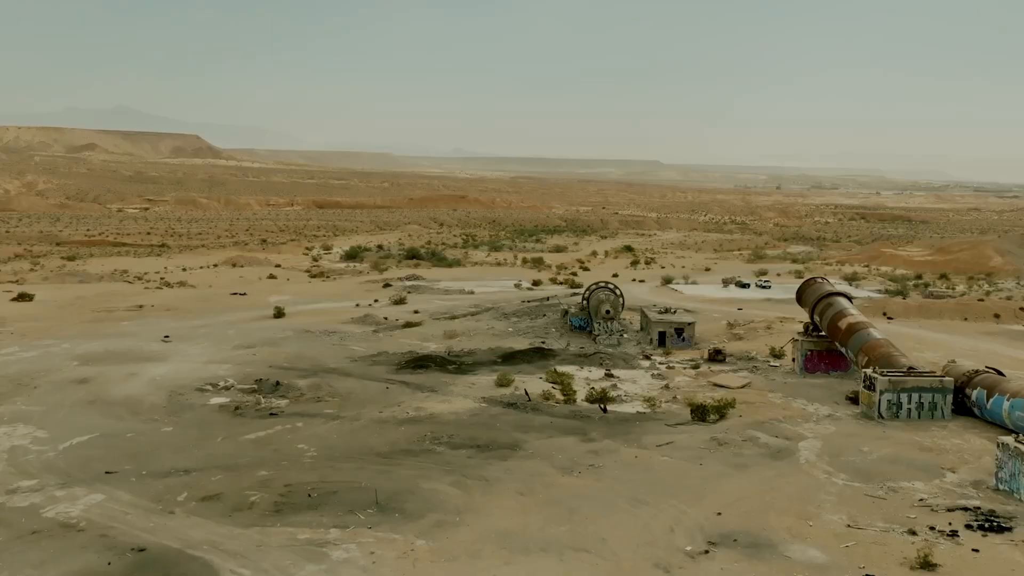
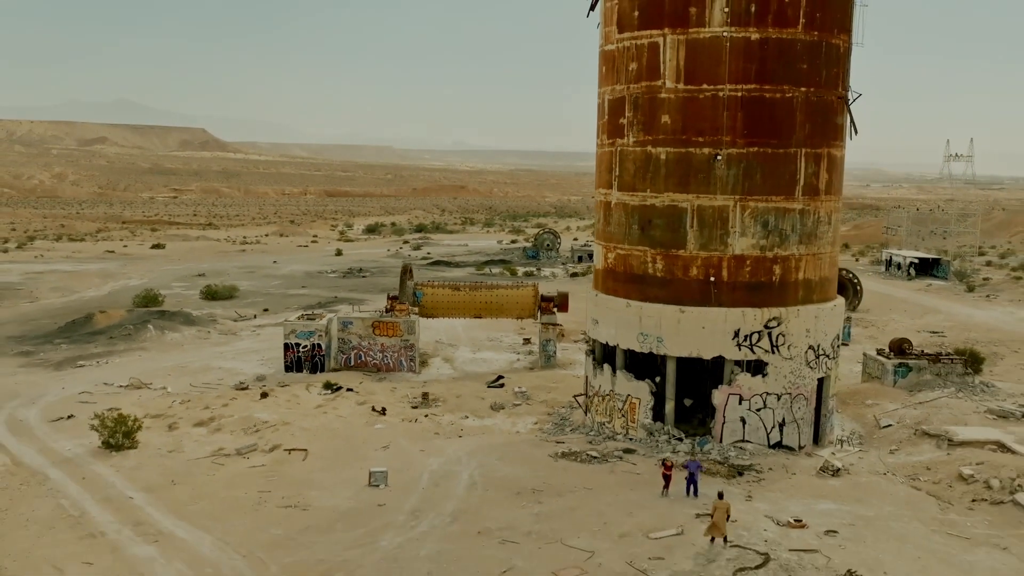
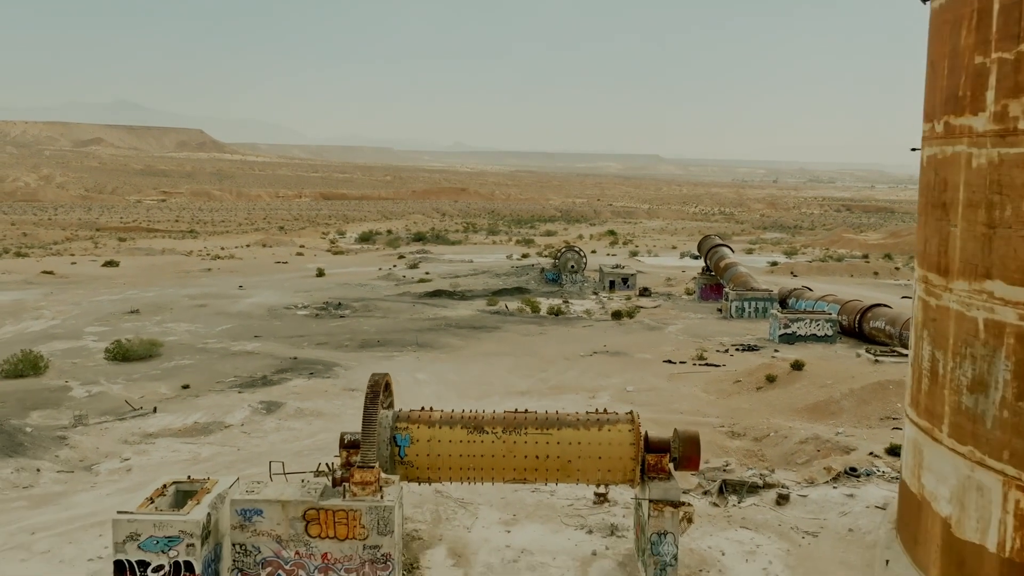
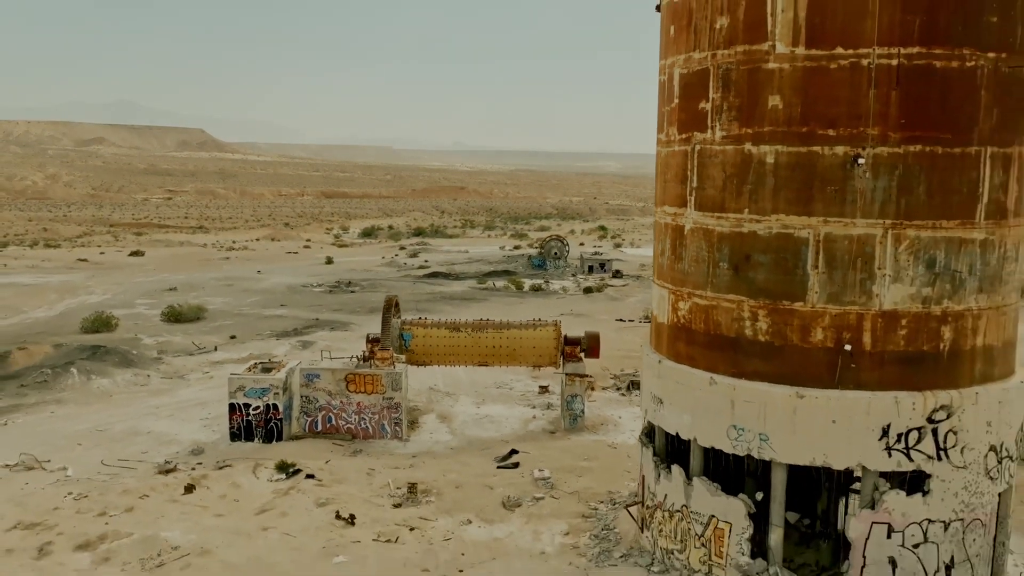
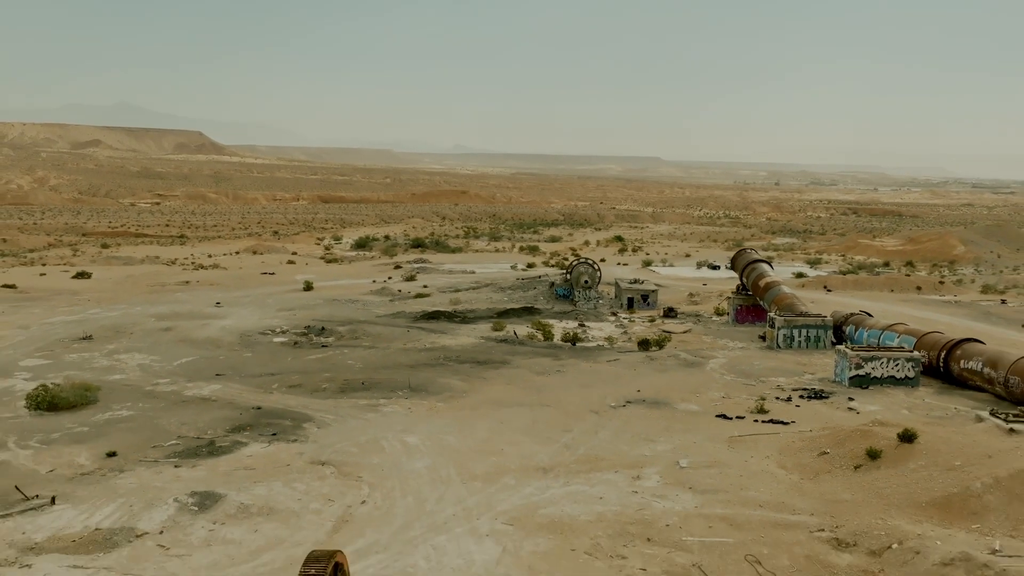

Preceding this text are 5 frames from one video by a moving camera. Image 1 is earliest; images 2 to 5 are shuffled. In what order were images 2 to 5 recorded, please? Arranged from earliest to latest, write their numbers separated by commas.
5, 3, 4, 2
